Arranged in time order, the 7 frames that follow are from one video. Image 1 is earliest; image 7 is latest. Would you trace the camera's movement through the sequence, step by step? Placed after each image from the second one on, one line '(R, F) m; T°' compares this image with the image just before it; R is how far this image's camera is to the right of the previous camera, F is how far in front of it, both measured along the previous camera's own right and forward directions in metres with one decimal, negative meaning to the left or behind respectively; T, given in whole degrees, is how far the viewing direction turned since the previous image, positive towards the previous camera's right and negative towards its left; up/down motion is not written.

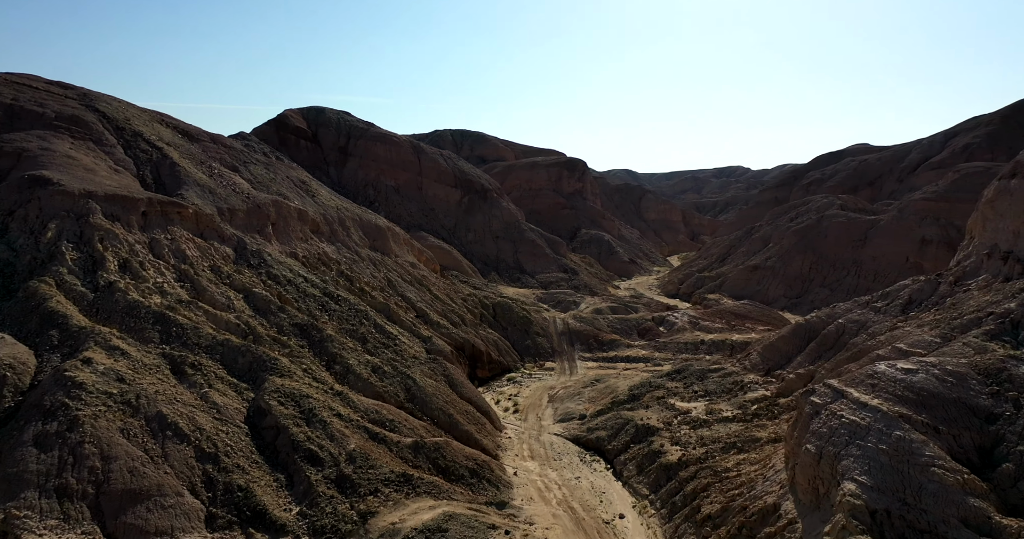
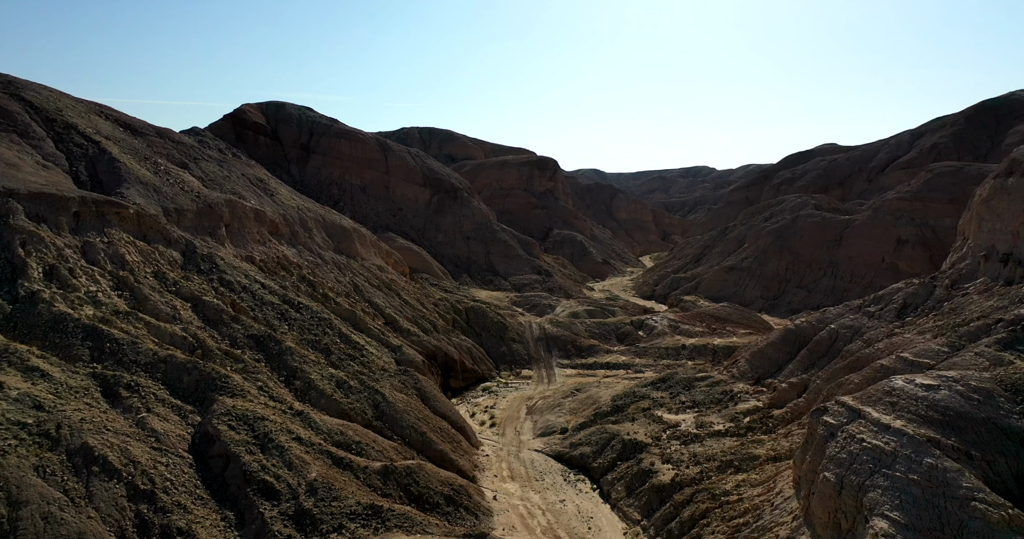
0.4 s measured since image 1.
(-0.2, +1.7) m; +2°
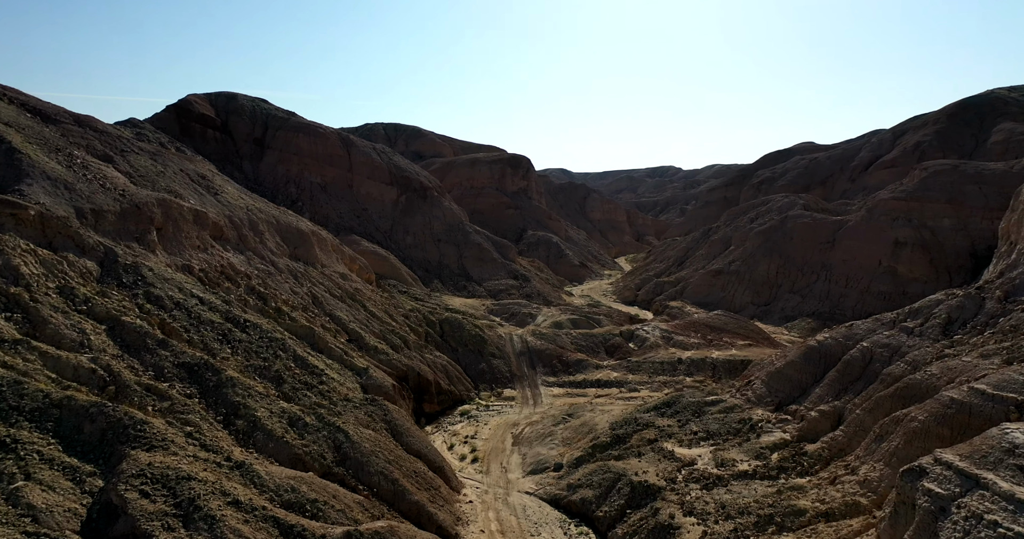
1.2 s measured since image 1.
(-0.5, +3.5) m; +3°
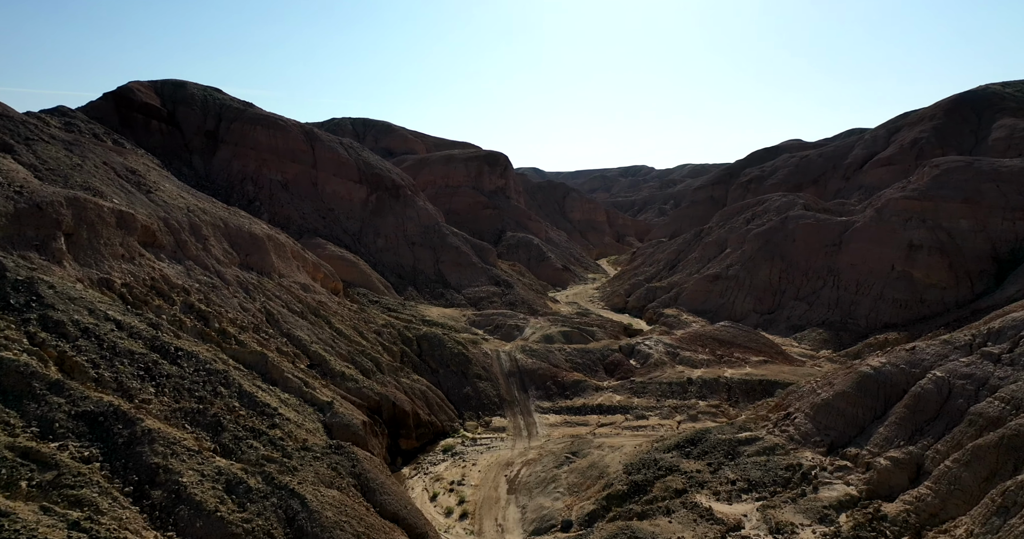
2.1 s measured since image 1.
(-0.6, +4.0) m; +2°
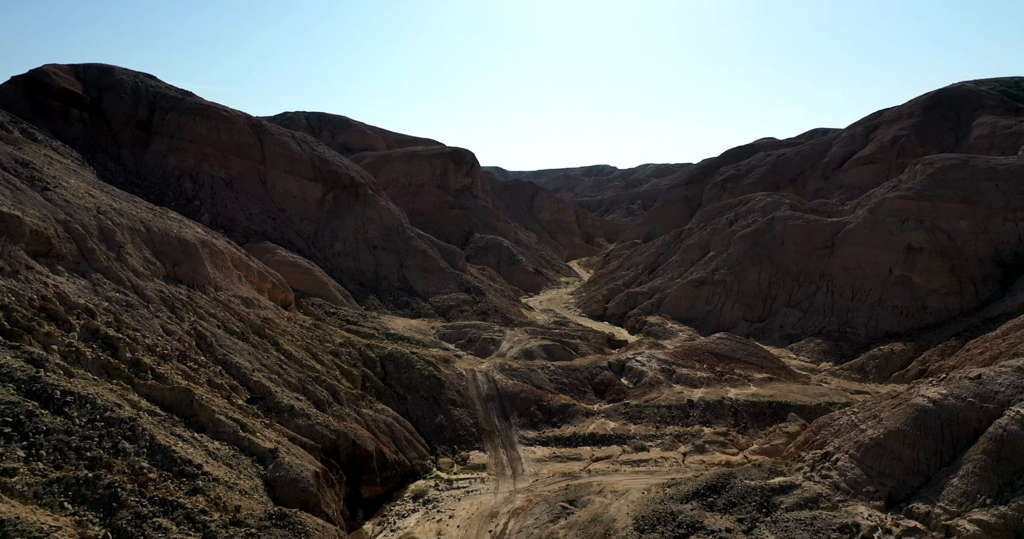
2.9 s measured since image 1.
(-0.5, +3.6) m; +3°
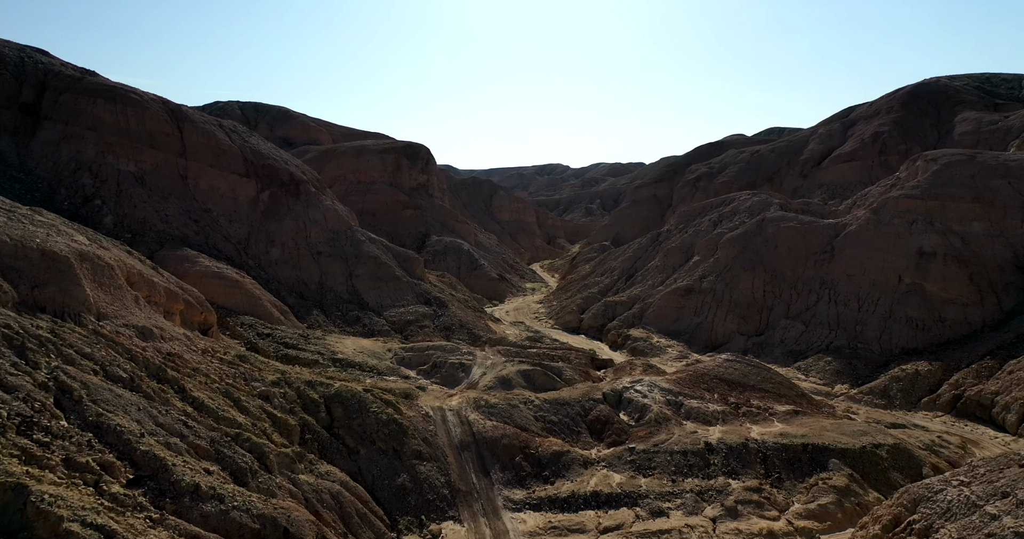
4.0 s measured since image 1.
(-0.8, +5.0) m; +4°
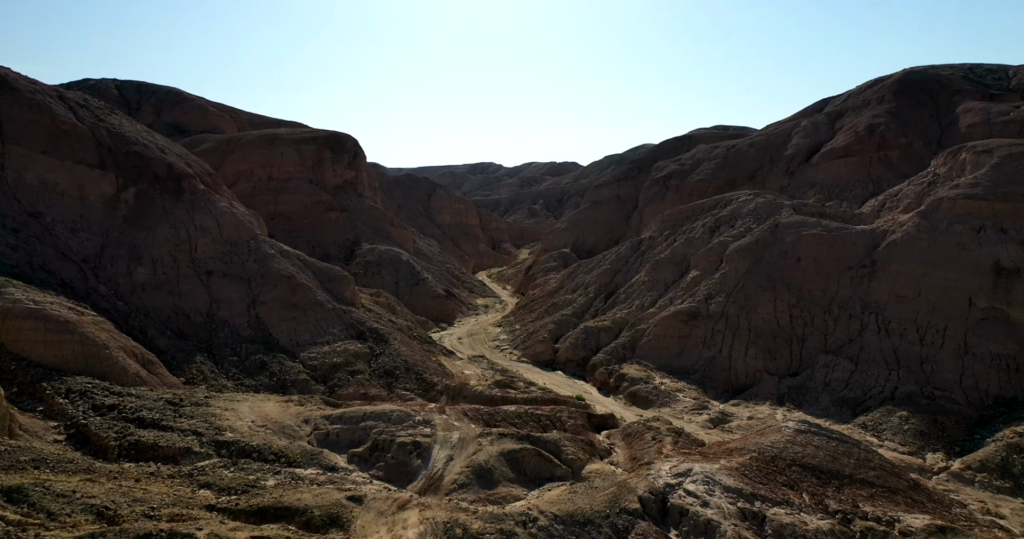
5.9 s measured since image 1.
(-1.2, +8.8) m; +6°
